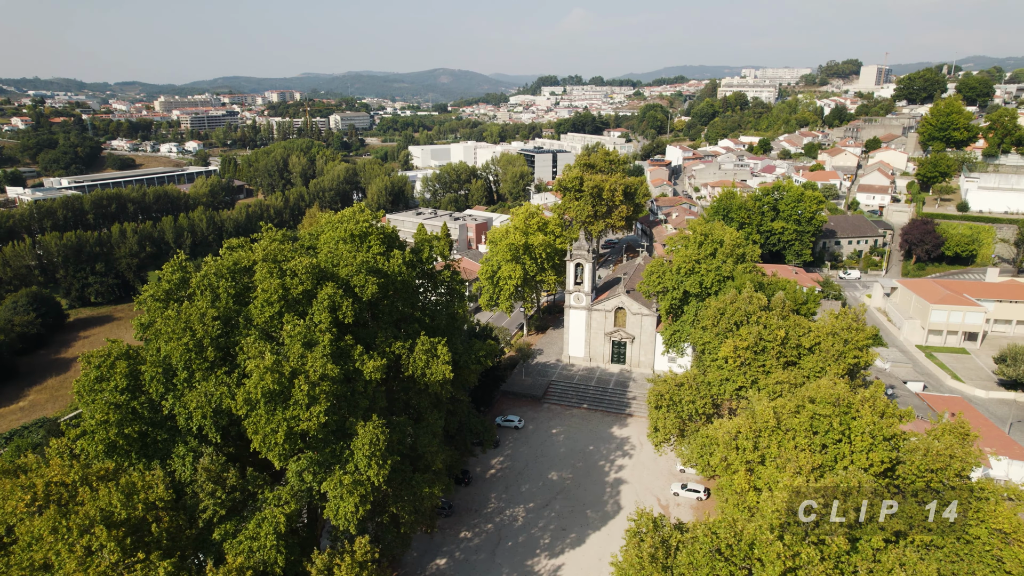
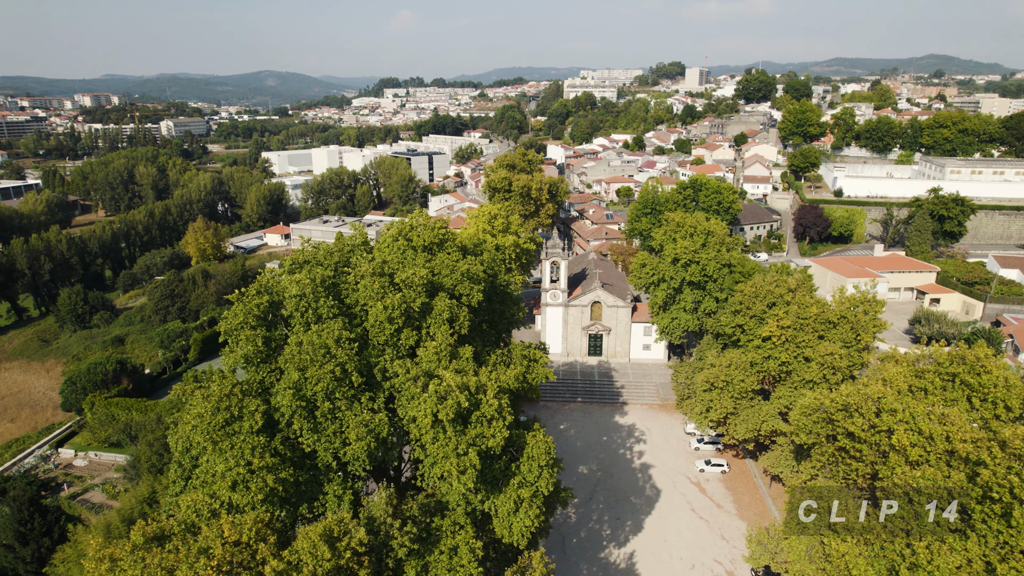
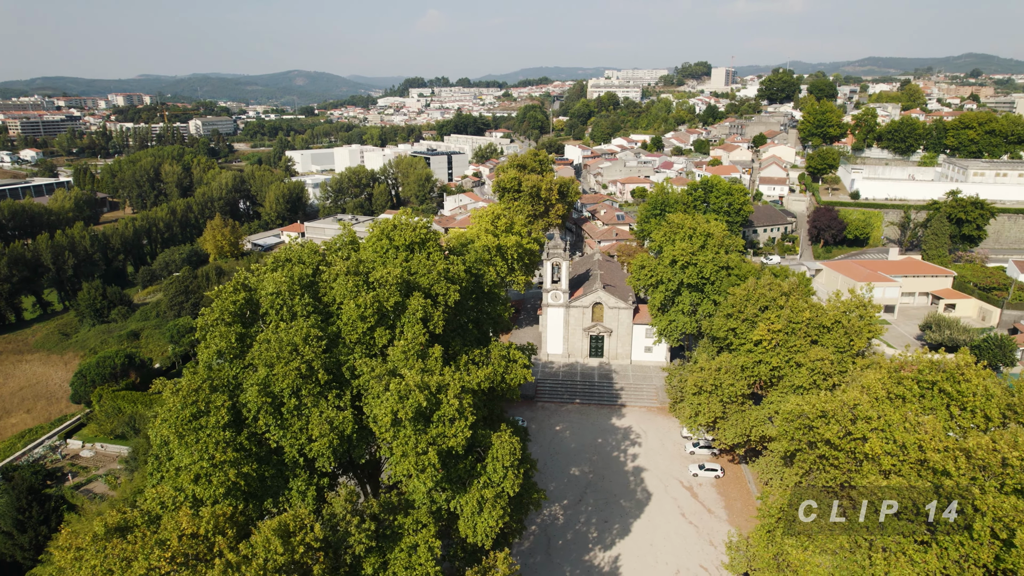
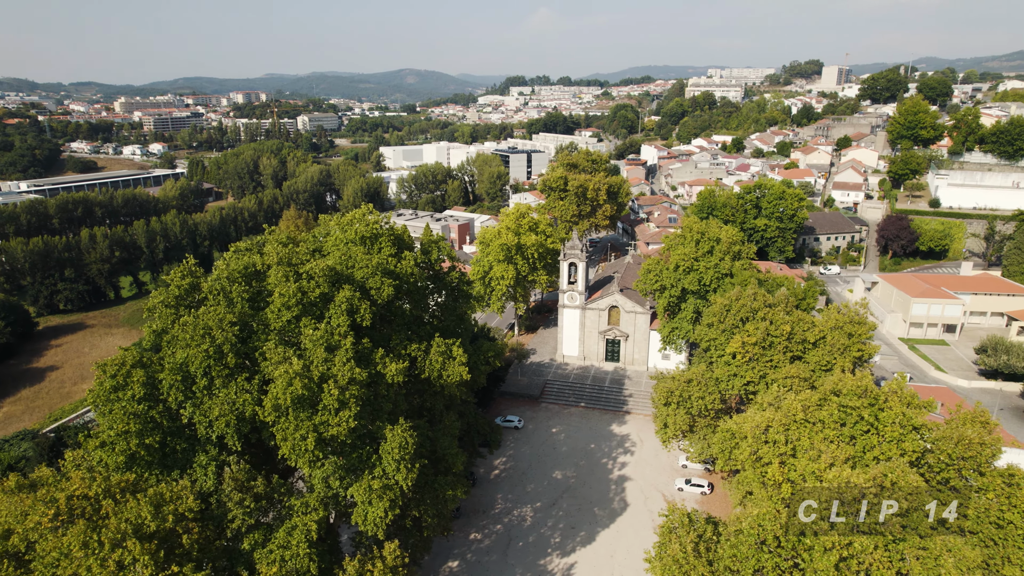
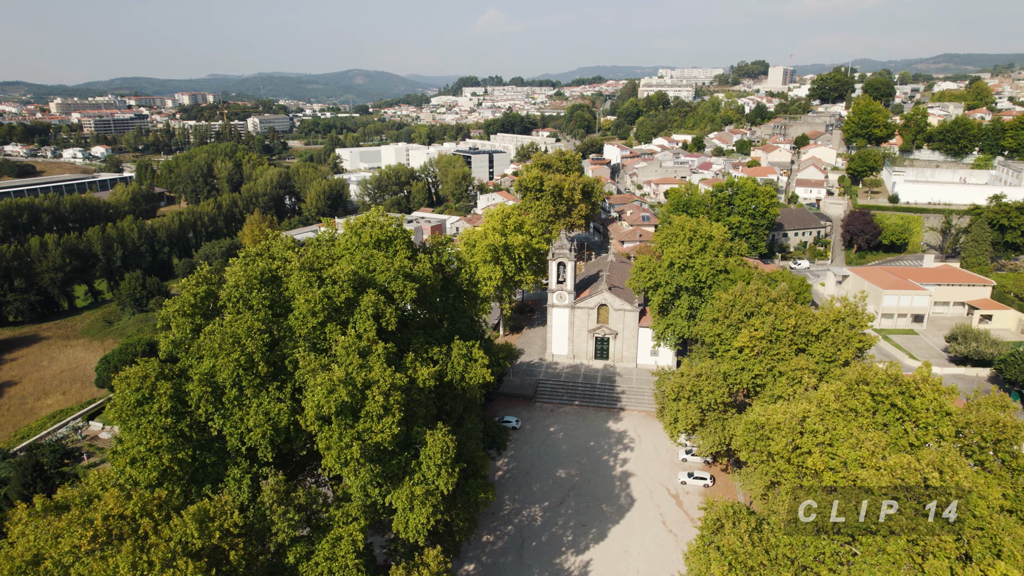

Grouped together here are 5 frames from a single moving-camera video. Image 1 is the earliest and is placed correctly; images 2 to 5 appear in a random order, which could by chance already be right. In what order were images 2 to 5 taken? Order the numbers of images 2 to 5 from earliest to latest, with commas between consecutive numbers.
4, 5, 3, 2
